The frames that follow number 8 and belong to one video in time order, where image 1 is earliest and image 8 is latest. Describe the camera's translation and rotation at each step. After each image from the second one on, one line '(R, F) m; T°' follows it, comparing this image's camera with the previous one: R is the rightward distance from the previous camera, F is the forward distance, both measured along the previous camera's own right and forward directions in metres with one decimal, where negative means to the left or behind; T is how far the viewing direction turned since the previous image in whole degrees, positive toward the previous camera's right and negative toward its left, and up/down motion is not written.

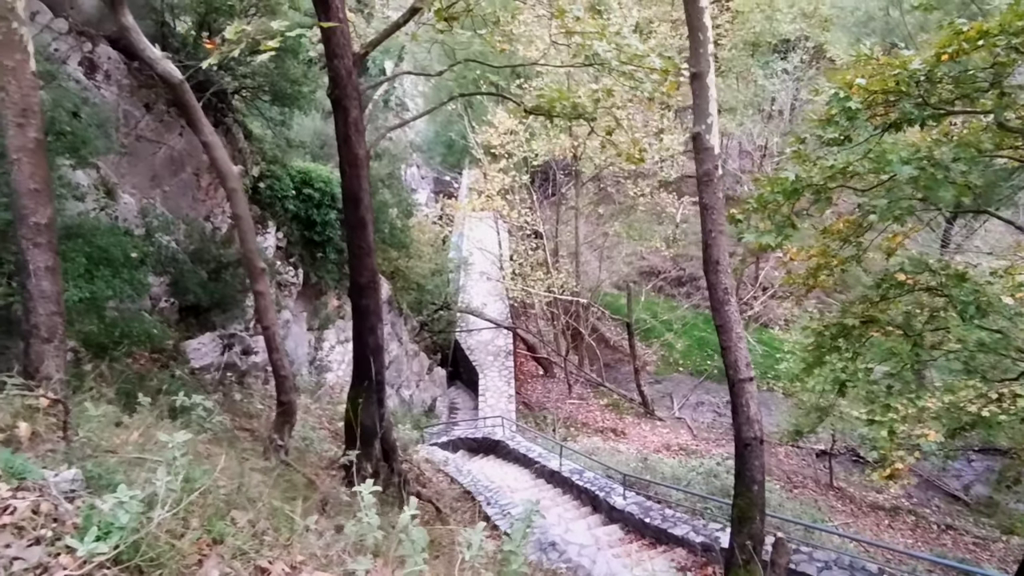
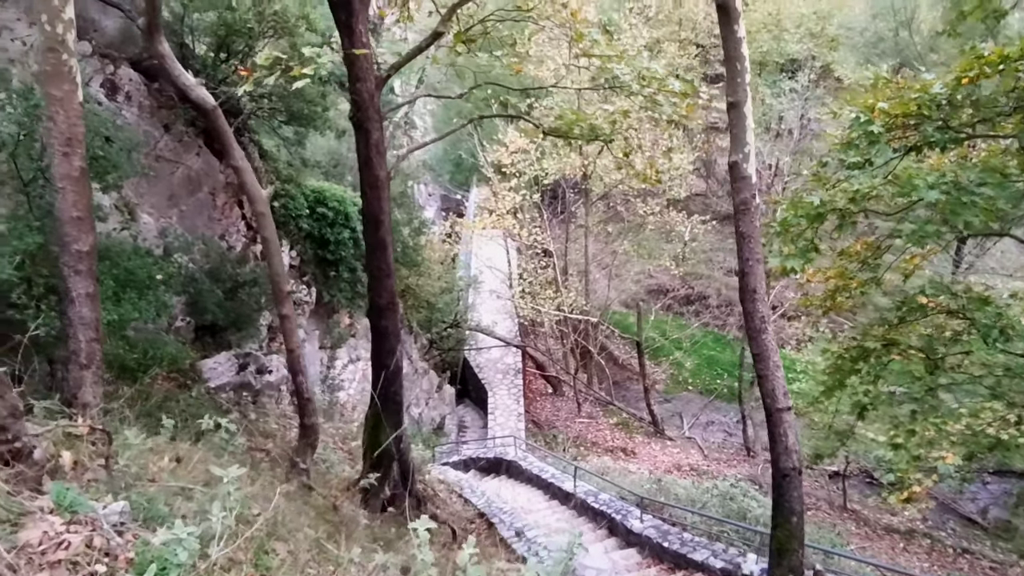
(-0.1, 0.0) m; 0°
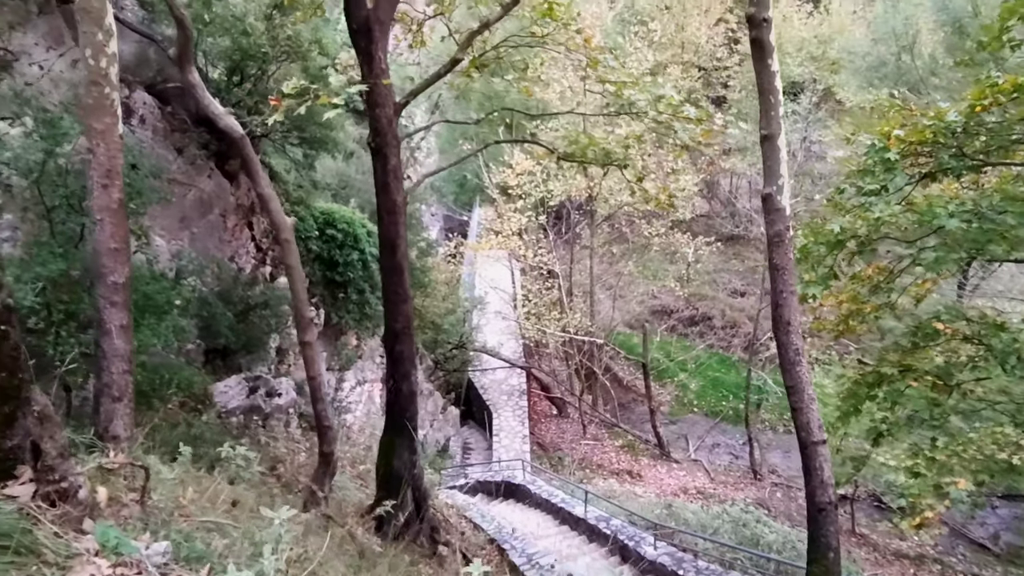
(-0.1, 0.0) m; 0°
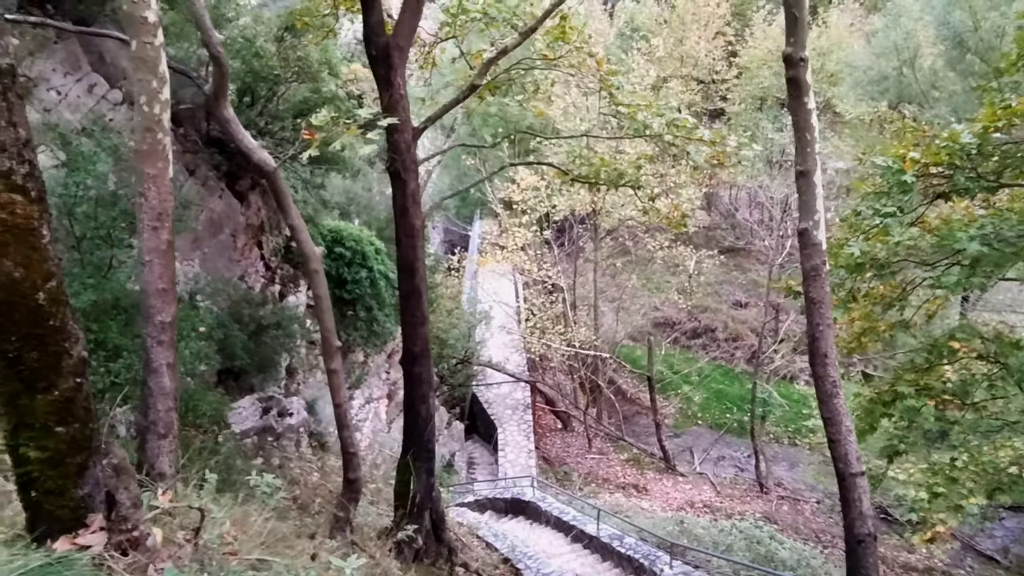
(-0.2, 0.0) m; 0°
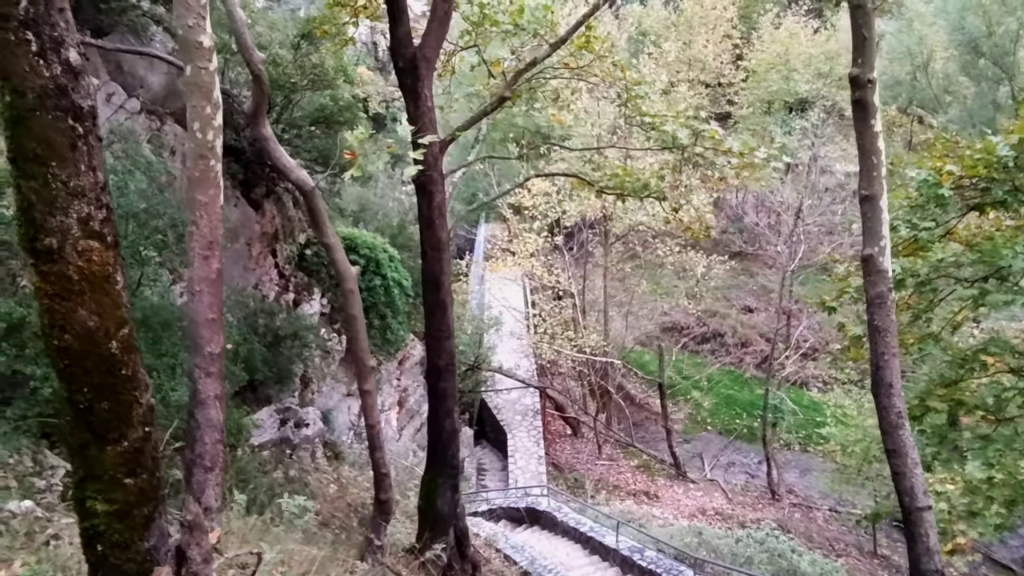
(-0.2, +0.1) m; 0°
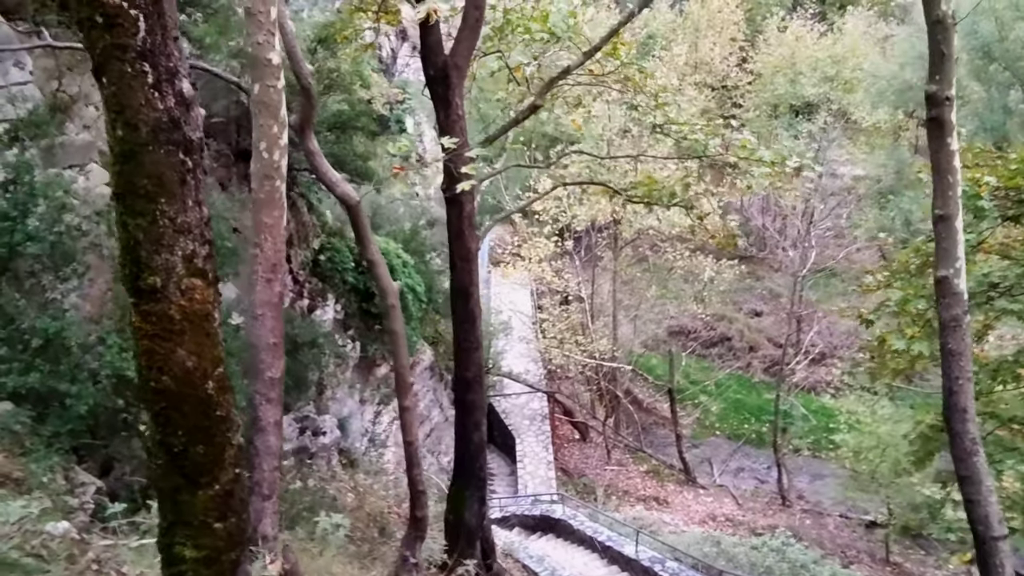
(-0.3, +0.1) m; 0°
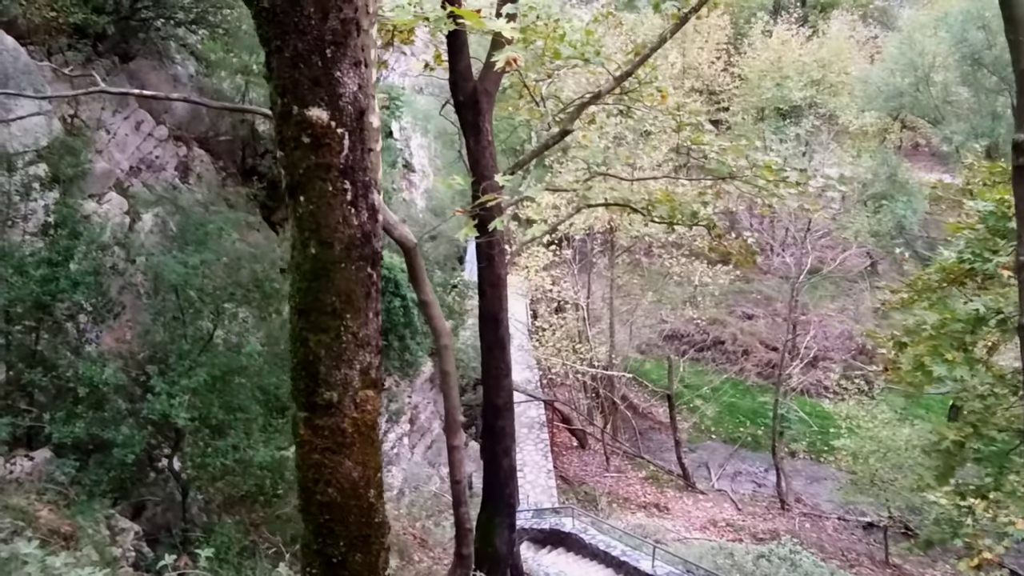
(-0.4, +0.1) m; +1°
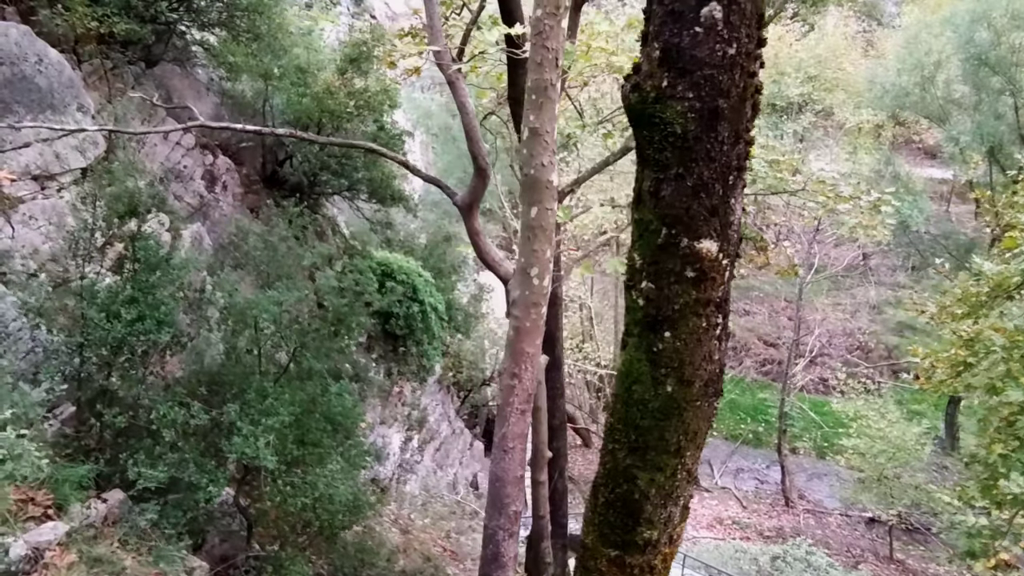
(-0.6, +0.1) m; +1°
